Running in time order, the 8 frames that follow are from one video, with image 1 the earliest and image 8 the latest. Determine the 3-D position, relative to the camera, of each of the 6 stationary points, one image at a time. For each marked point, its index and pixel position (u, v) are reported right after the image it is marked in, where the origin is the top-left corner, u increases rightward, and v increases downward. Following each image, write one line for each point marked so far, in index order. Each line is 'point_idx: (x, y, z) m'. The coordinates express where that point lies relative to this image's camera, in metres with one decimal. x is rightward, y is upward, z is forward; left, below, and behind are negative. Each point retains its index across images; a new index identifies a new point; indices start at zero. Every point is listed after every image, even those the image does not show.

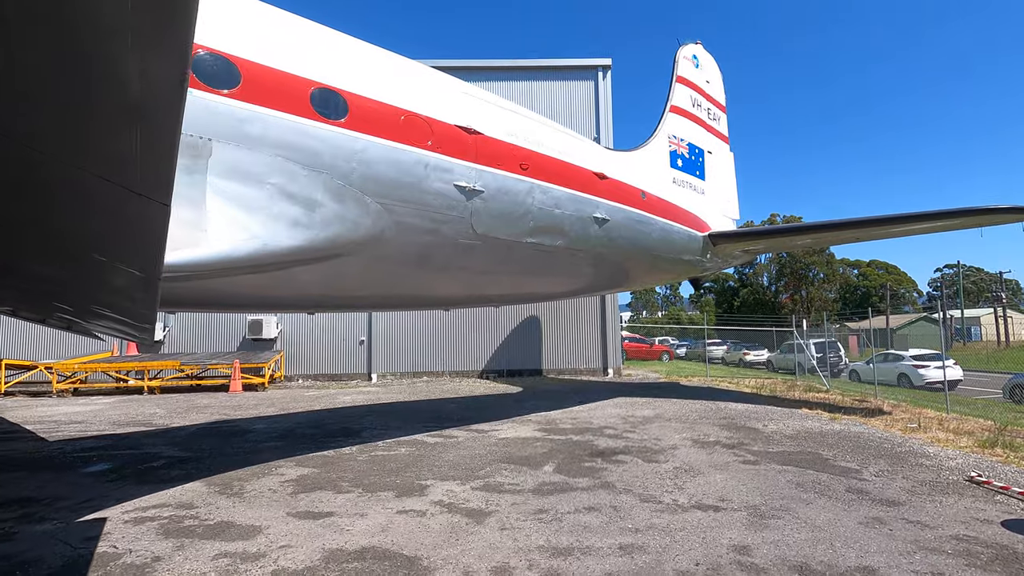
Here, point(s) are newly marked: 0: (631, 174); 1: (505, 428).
0: (+1.8, +1.8, +8.4) m
1: (-0.1, -1.9, +7.3) m
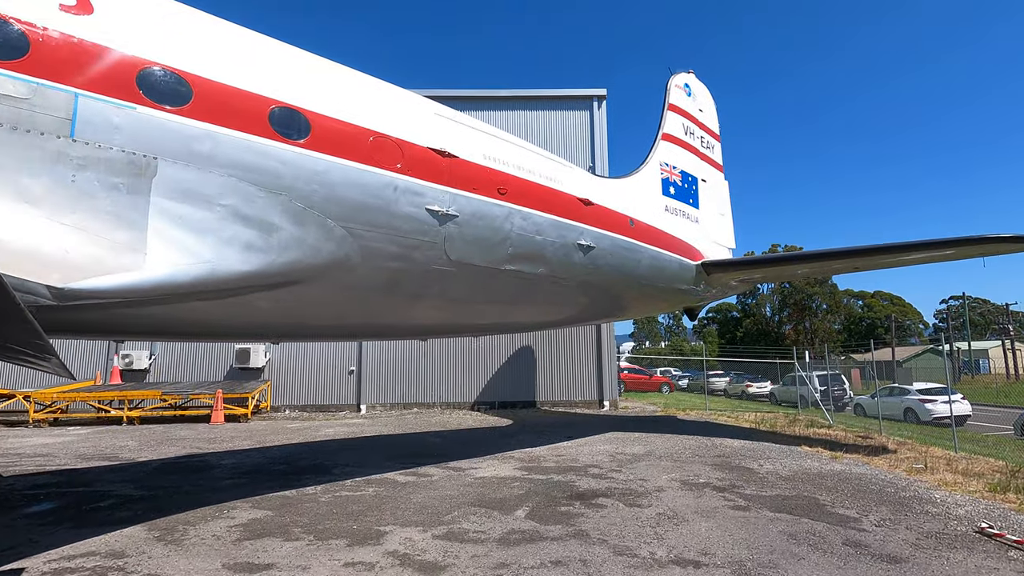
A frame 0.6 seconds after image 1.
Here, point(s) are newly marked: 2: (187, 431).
0: (+1.6, +1.3, +8.2) m
1: (-0.4, -2.3, +6.9) m
2: (-6.6, -2.9, +10.9) m
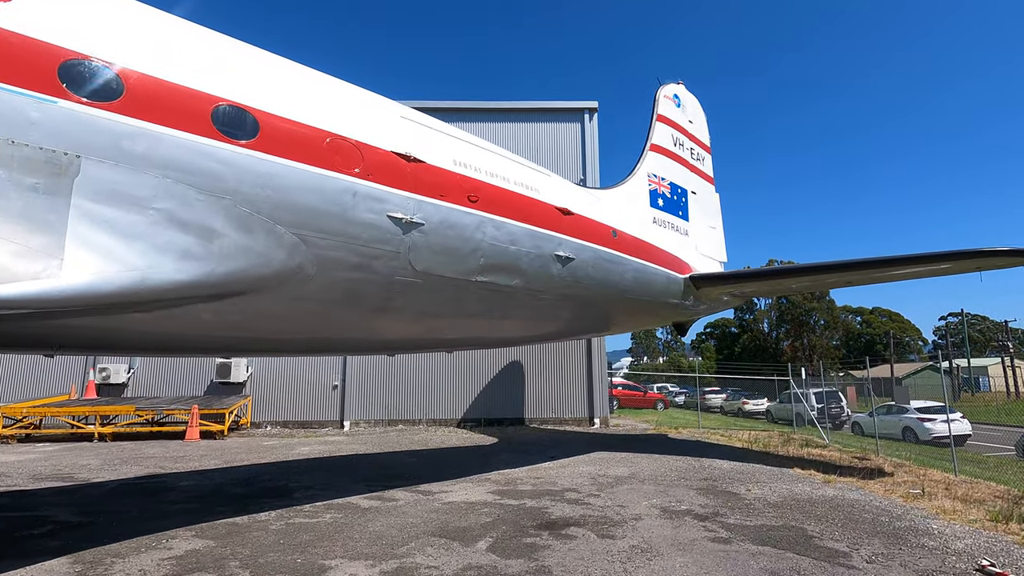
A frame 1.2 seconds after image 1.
0: (+1.3, +1.1, +7.9) m
1: (-0.7, -2.4, +6.5) m
2: (-6.9, -3.1, +10.5) m
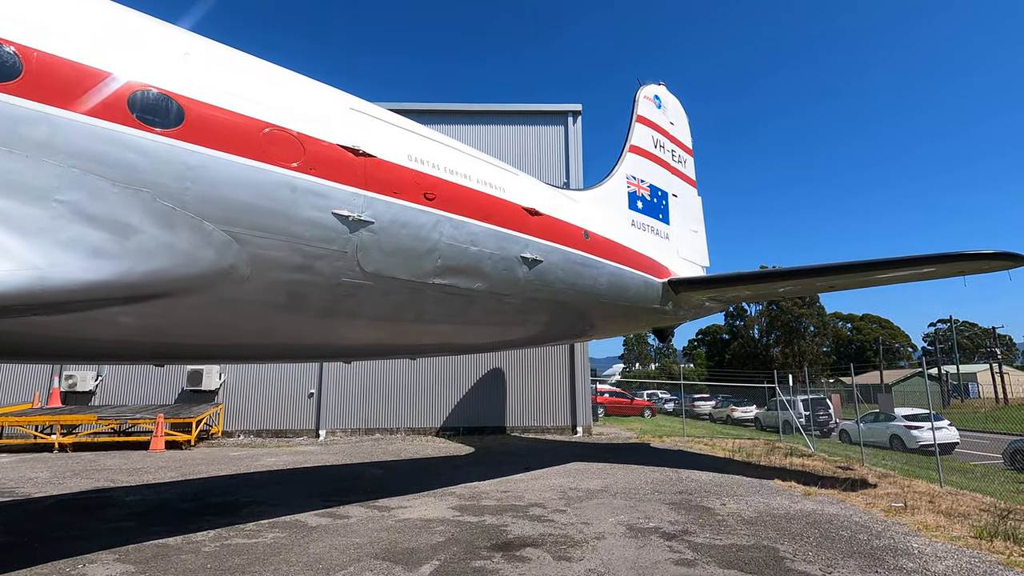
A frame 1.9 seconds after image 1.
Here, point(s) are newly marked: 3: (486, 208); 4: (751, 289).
0: (+0.9, +1.1, +7.6) m
1: (-1.1, -2.5, +6.1) m
2: (-7.4, -3.2, +10.0) m
3: (-0.3, +0.9, +6.0) m
4: (+4.0, 0.0, +9.0) m
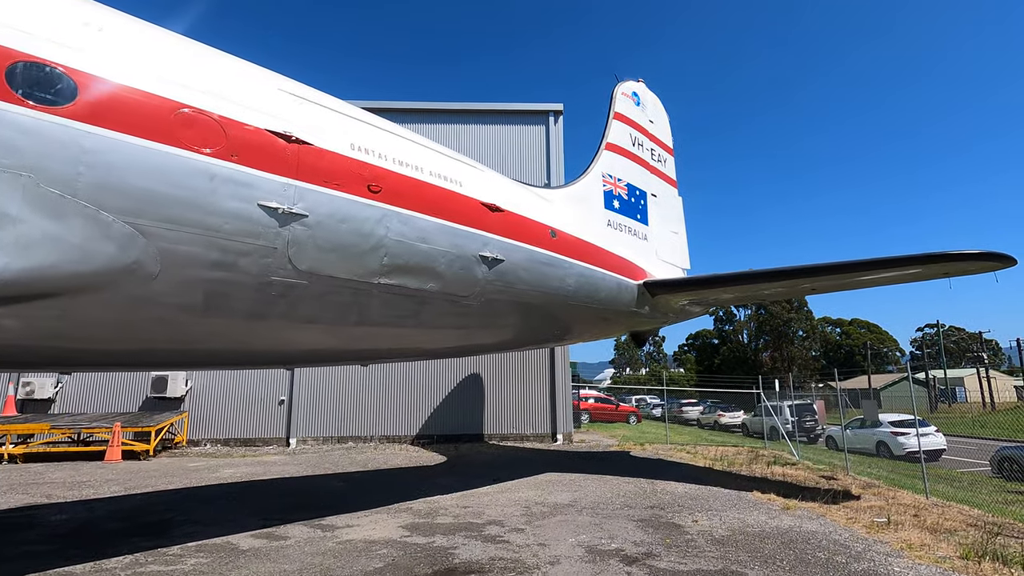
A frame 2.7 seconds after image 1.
0: (+0.4, +1.1, +7.2) m
1: (-1.6, -2.5, +5.7) m
2: (-7.9, -3.3, +9.5) m
3: (-0.8, +0.9, +5.6) m
4: (+3.5, -0.1, +8.7) m
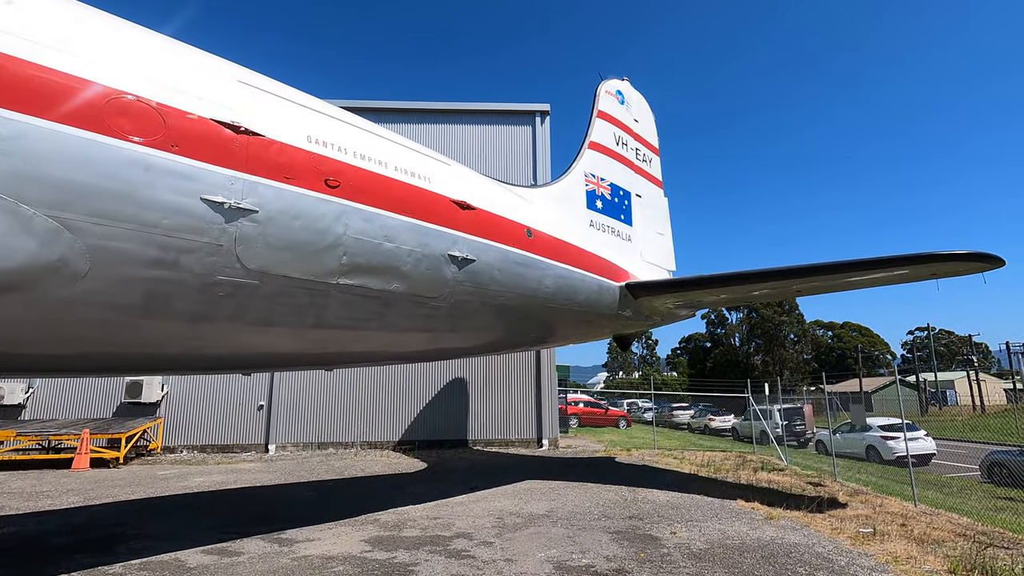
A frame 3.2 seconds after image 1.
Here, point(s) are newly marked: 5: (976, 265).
0: (+0.1, +1.0, +6.9) m
1: (-1.9, -2.5, +5.4) m
2: (-8.3, -3.3, +9.1) m
3: (-1.1, +0.9, +5.3) m
4: (+3.2, -0.1, +8.4) m
5: (+5.8, +0.3, +6.8) m
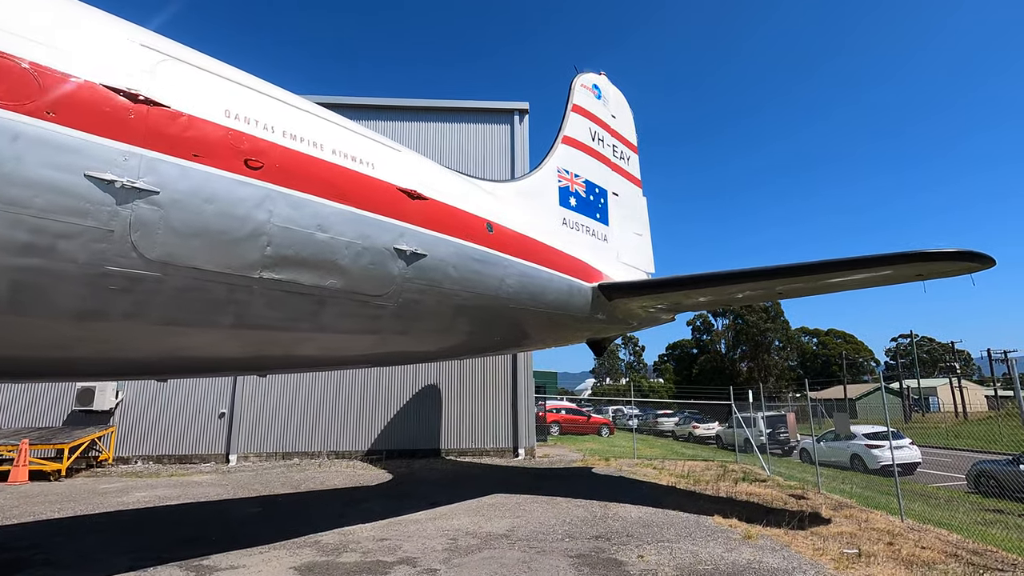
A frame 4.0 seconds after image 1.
0: (-0.4, +1.0, +6.4) m
1: (-2.3, -2.5, +4.8) m
2: (-8.8, -3.3, +8.4) m
3: (-1.5, +0.9, +4.8) m
4: (+2.7, -0.1, +8.0) m
5: (+5.4, +0.3, +6.4) m
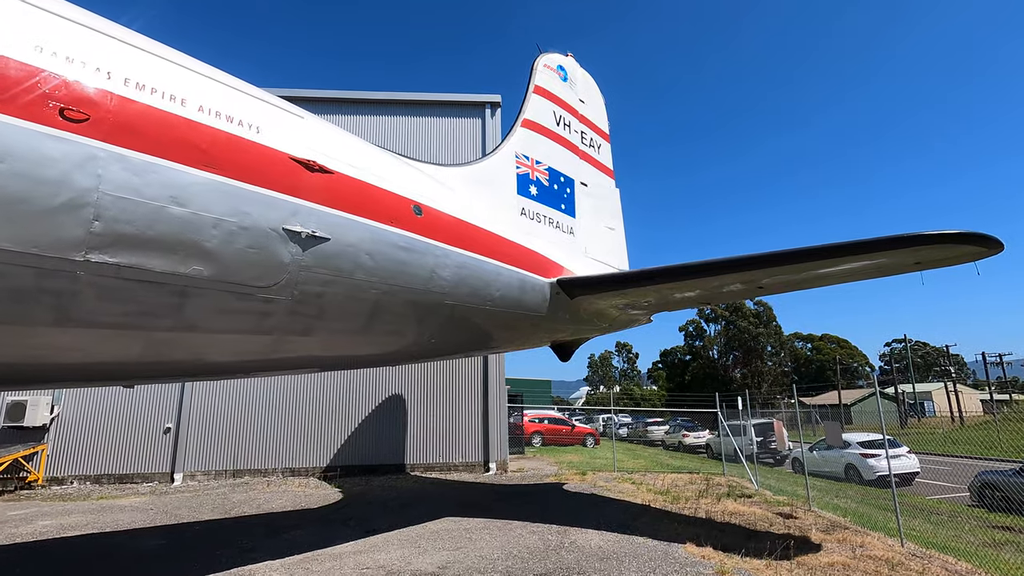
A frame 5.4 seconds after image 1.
0: (-1.1, +1.1, +5.5) m
1: (-3.0, -2.4, +3.8) m
2: (-9.5, -3.3, +7.3) m
3: (-2.2, +1.0, +3.9) m
4: (+2.0, 0.0, +7.1) m
5: (+4.7, +0.4, +5.5) m
